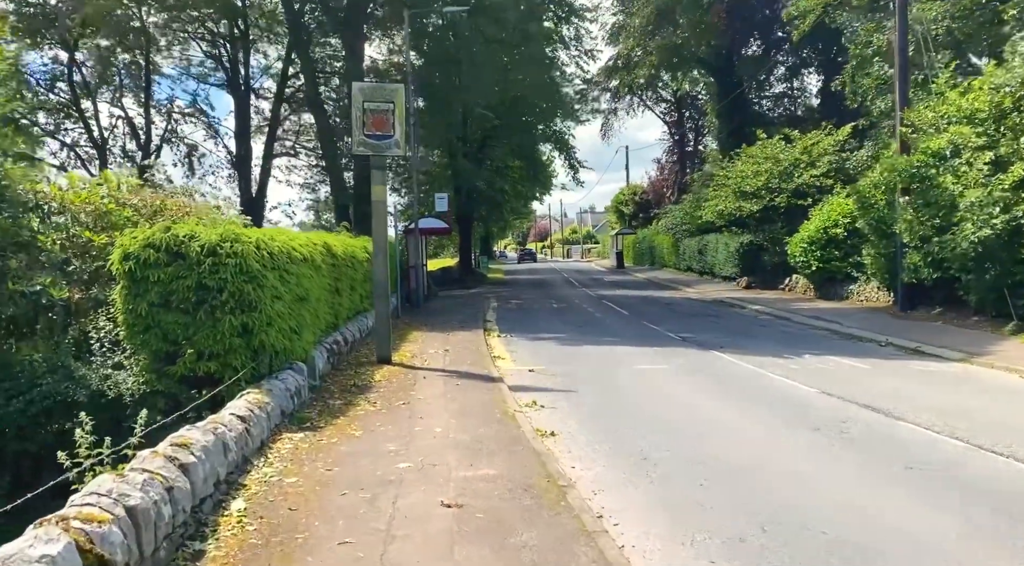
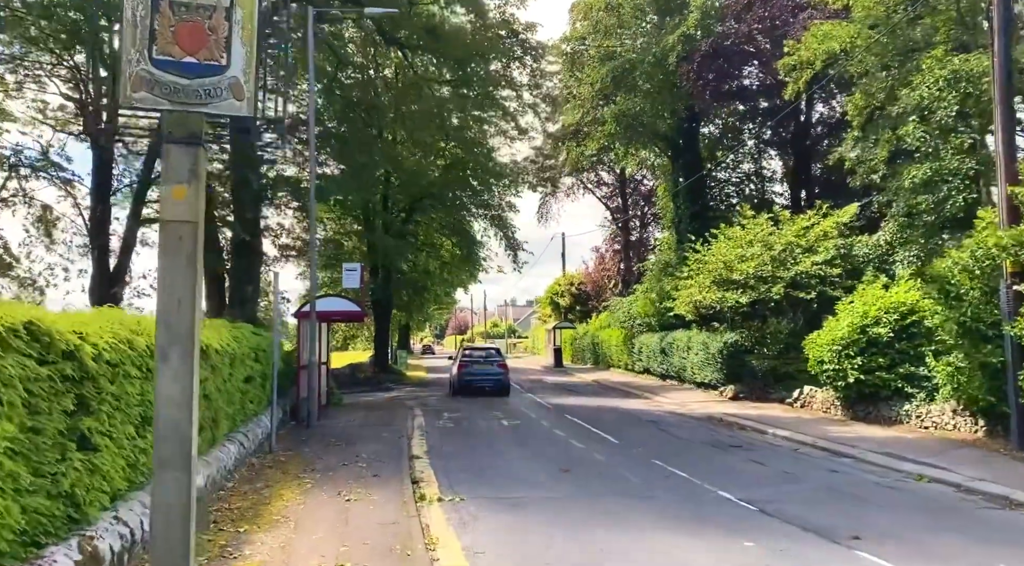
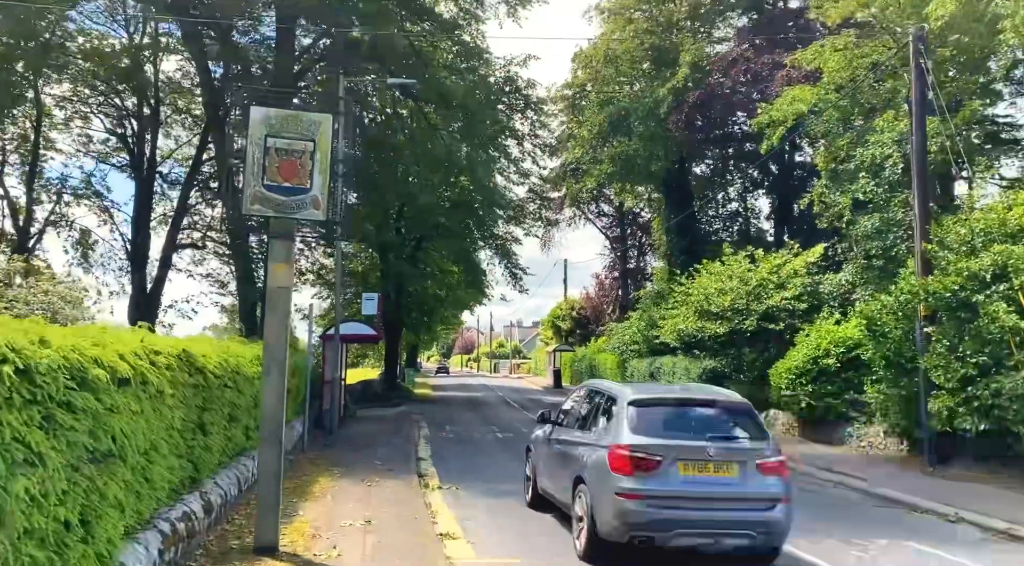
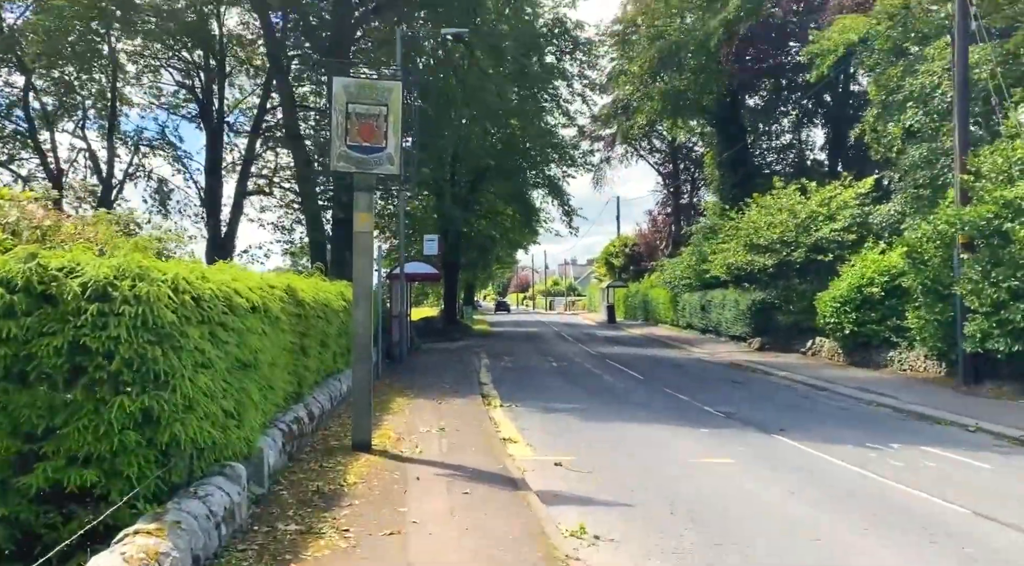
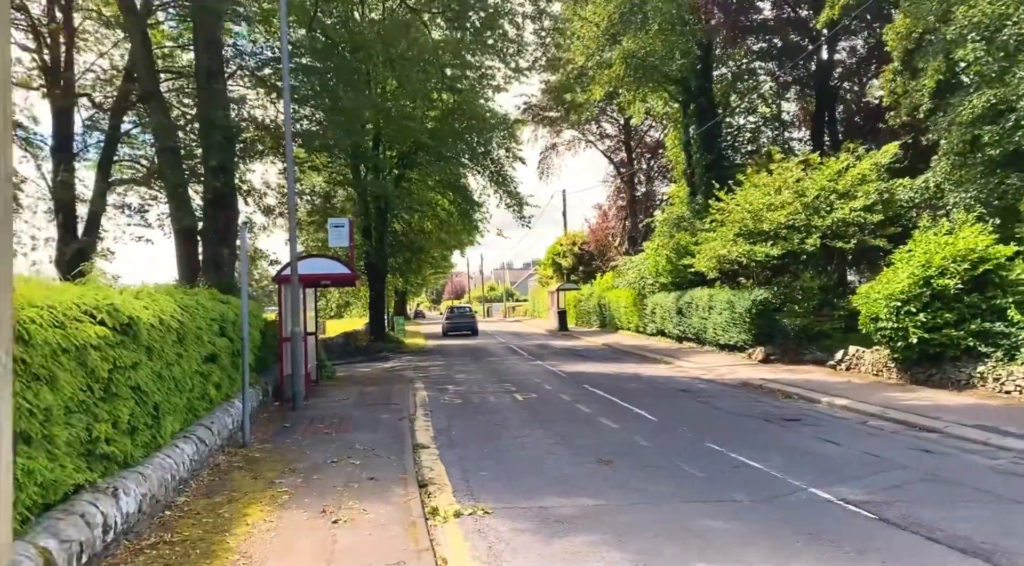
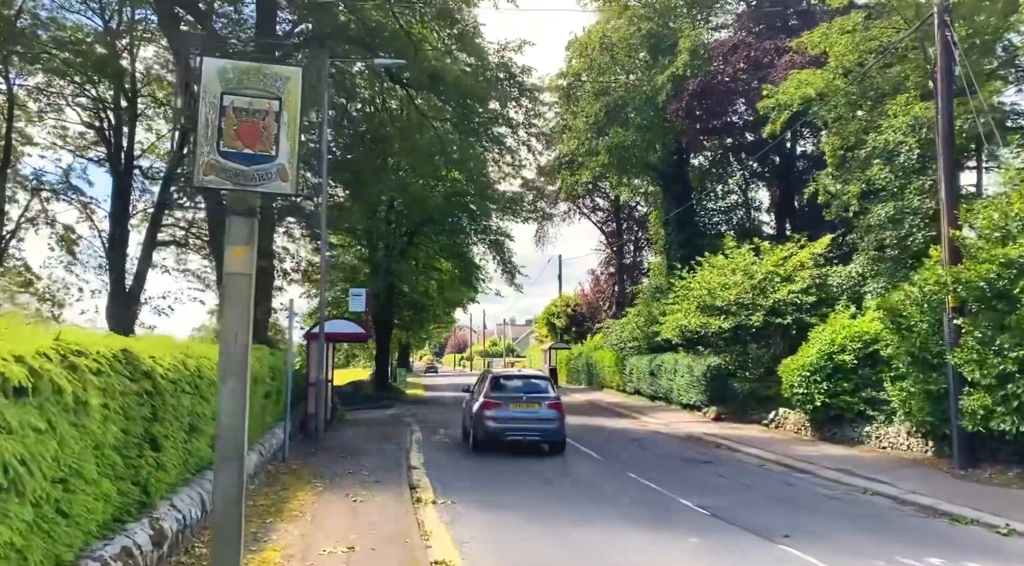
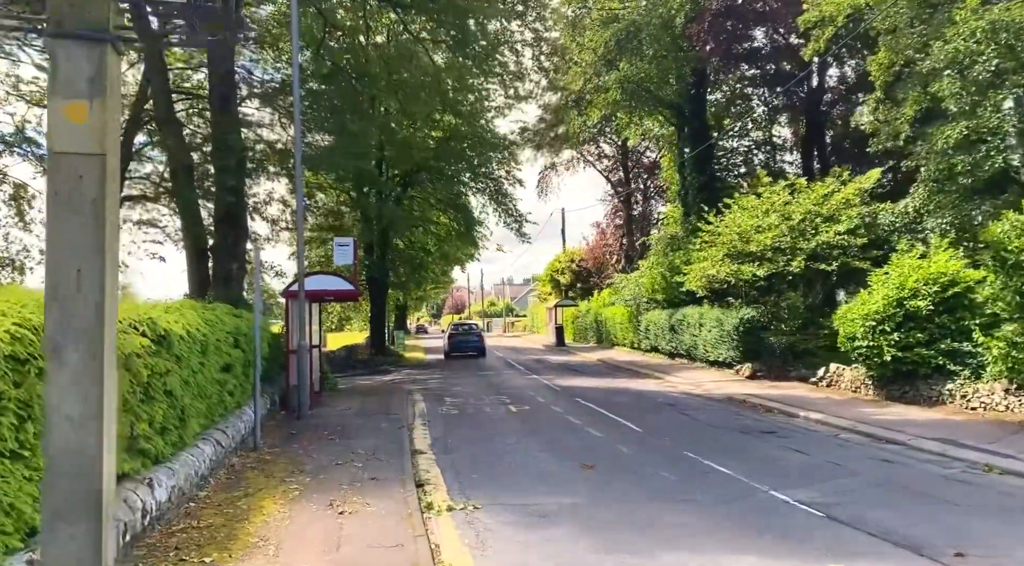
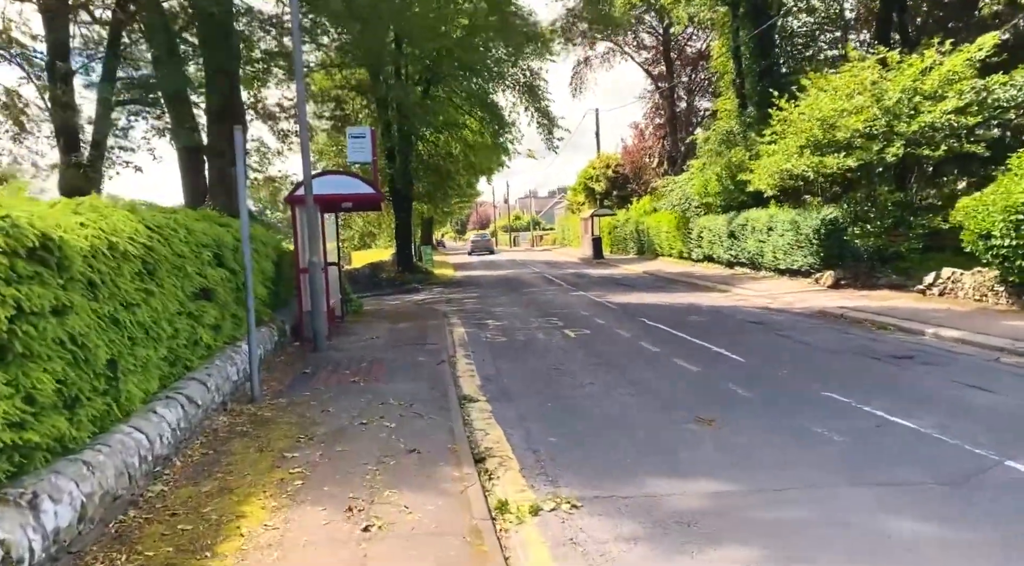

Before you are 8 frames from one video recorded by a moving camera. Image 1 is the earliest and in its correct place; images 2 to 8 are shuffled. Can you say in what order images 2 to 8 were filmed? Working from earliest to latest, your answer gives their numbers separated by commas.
4, 3, 6, 2, 7, 5, 8
